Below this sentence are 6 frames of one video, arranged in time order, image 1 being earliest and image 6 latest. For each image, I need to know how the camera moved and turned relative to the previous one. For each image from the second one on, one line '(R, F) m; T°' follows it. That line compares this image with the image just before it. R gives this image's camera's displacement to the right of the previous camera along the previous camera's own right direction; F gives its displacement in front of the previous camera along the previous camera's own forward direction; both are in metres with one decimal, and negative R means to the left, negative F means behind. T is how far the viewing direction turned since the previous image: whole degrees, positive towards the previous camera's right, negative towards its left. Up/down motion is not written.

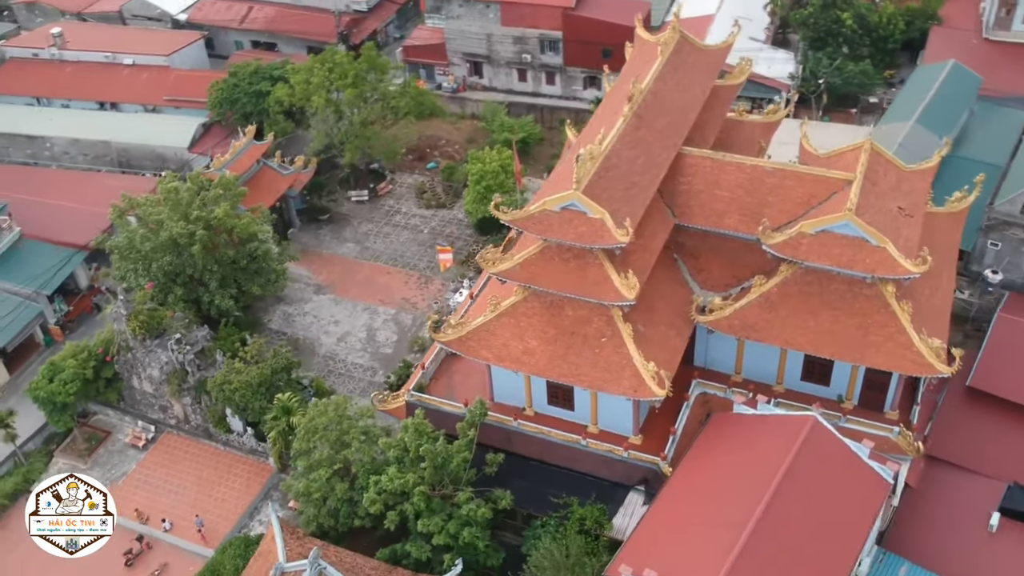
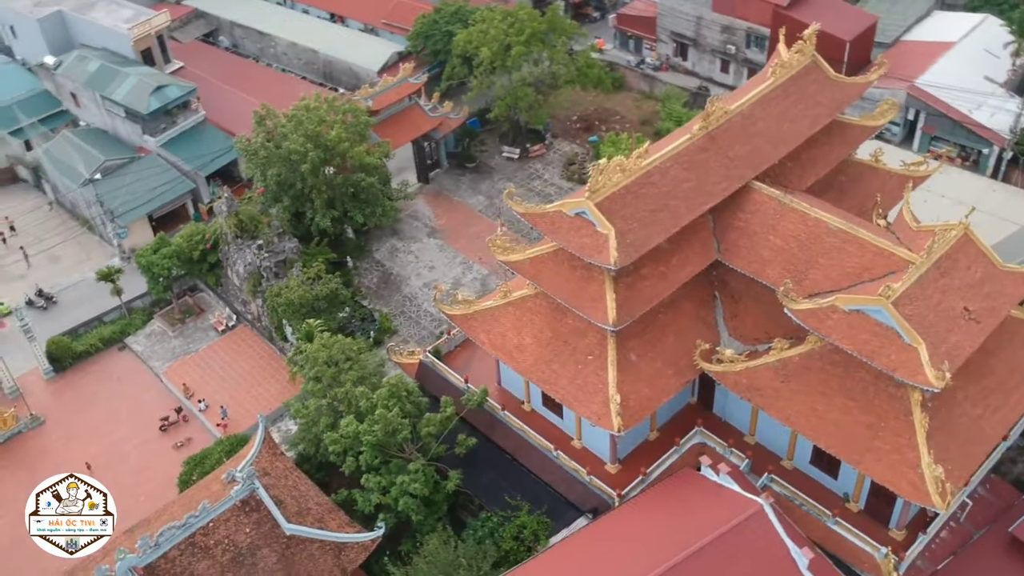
(+6.9, +1.6) m; -17°
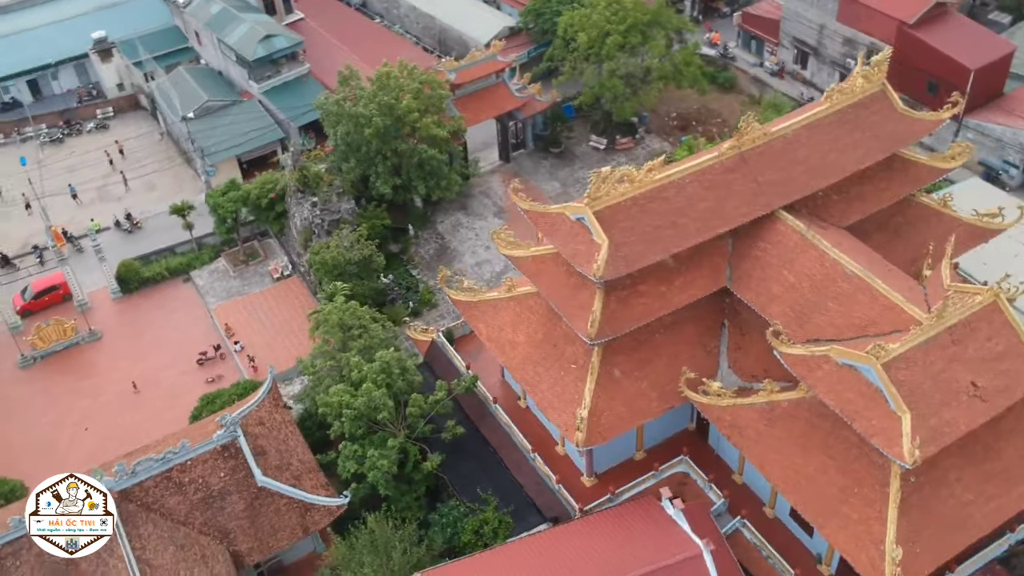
(+3.9, +0.7) m; -10°
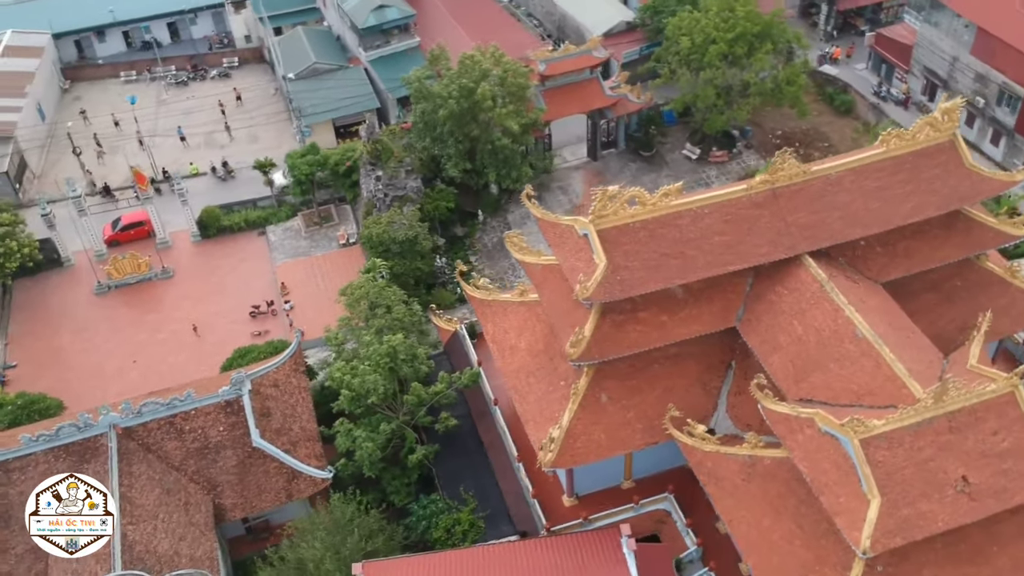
(+3.6, +0.7) m; -9°
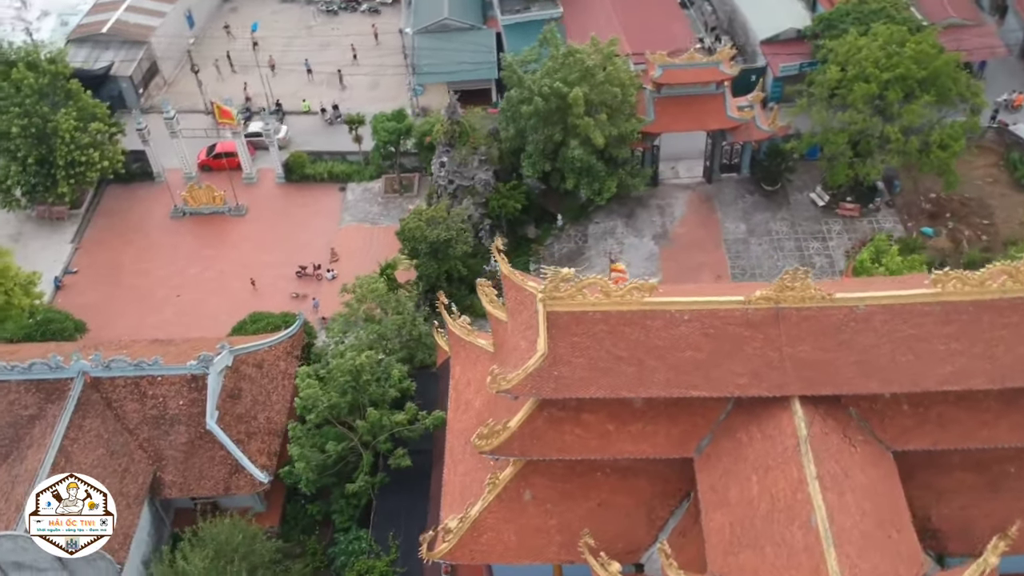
(+5.0, +3.4) m; -13°
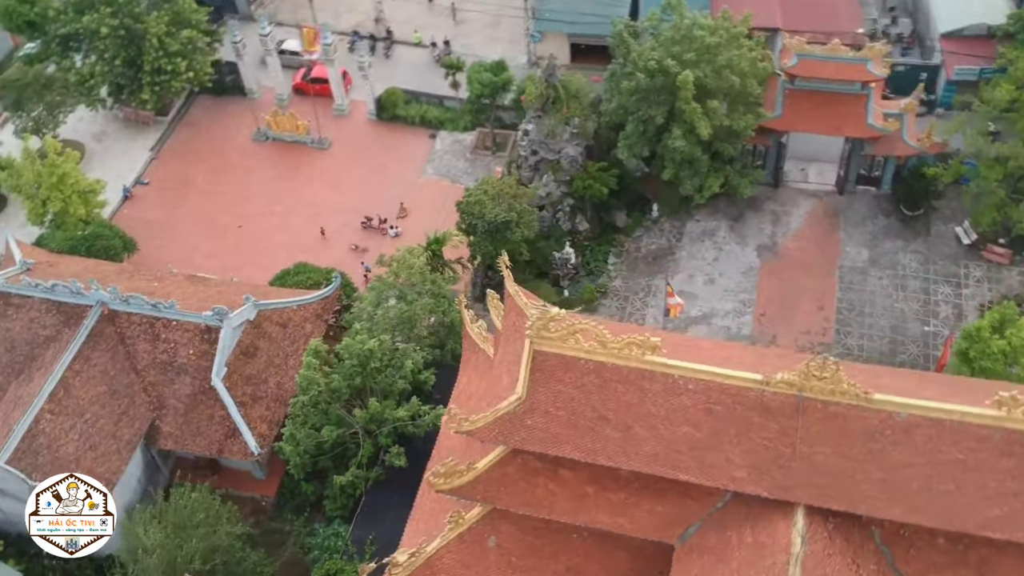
(+2.7, +3.1) m; -10°
